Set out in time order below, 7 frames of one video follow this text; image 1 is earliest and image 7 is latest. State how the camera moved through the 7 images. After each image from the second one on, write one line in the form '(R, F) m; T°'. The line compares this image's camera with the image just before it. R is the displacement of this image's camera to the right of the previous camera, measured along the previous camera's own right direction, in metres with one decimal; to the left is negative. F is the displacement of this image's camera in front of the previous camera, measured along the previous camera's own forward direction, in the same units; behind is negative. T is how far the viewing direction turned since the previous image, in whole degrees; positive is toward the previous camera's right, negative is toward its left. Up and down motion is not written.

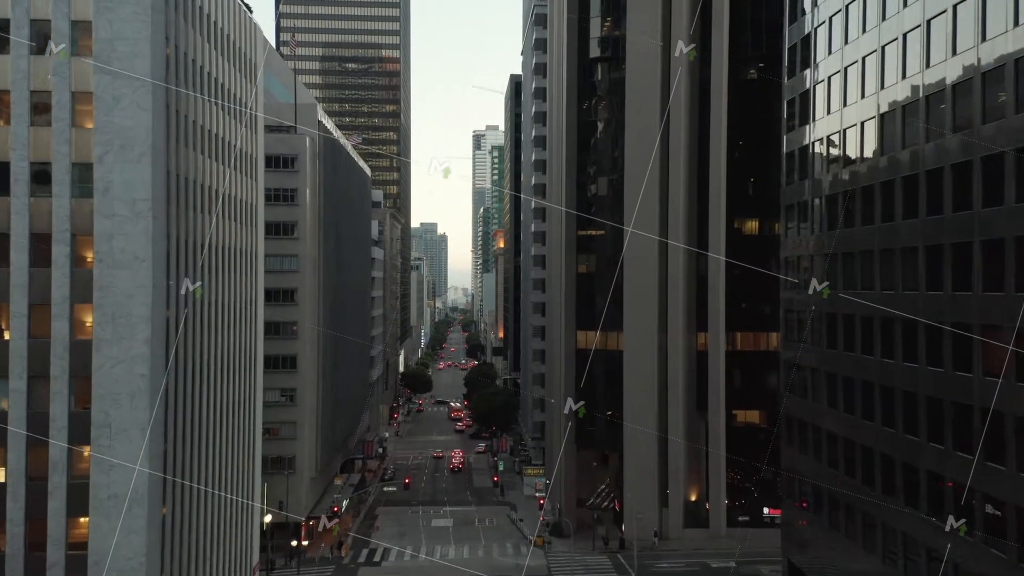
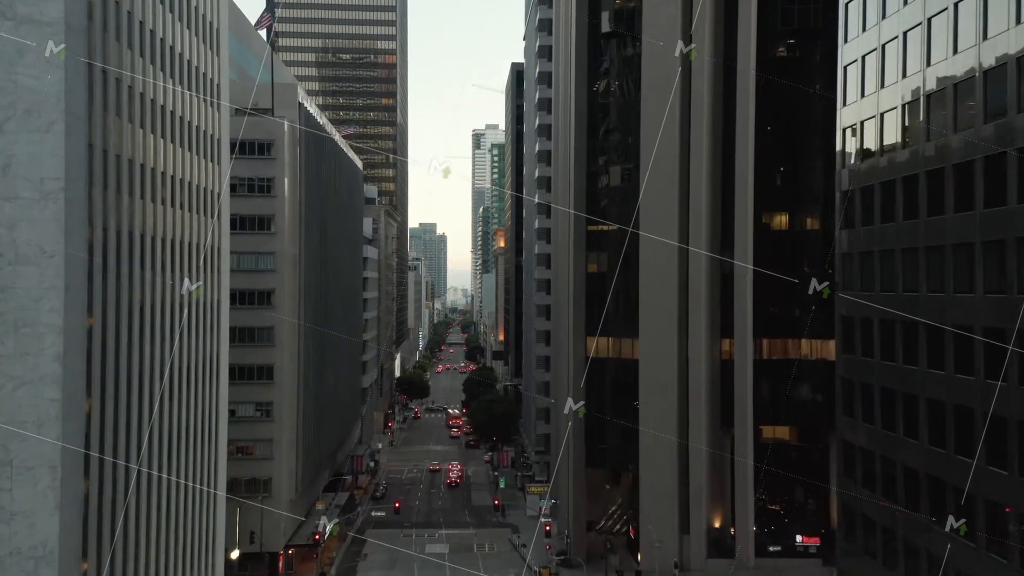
(-0.1, +4.0) m; 0°
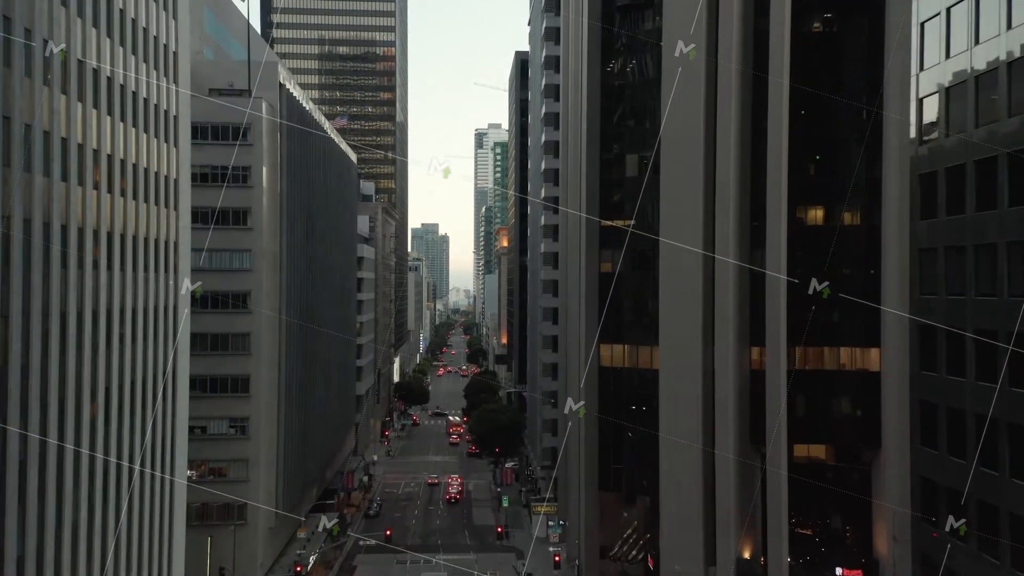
(-0.1, +3.6) m; 0°
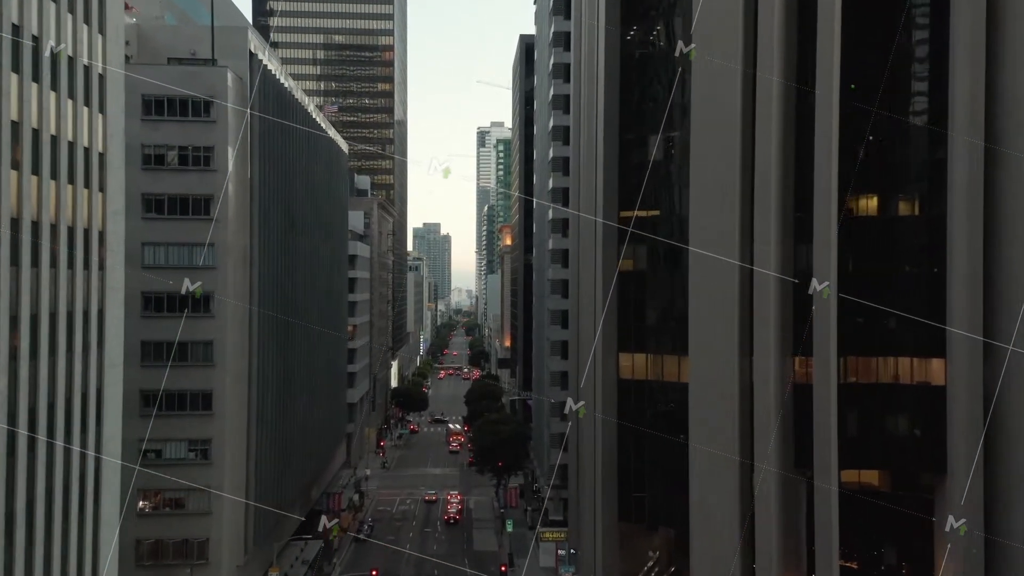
(-0.1, +4.2) m; 0°
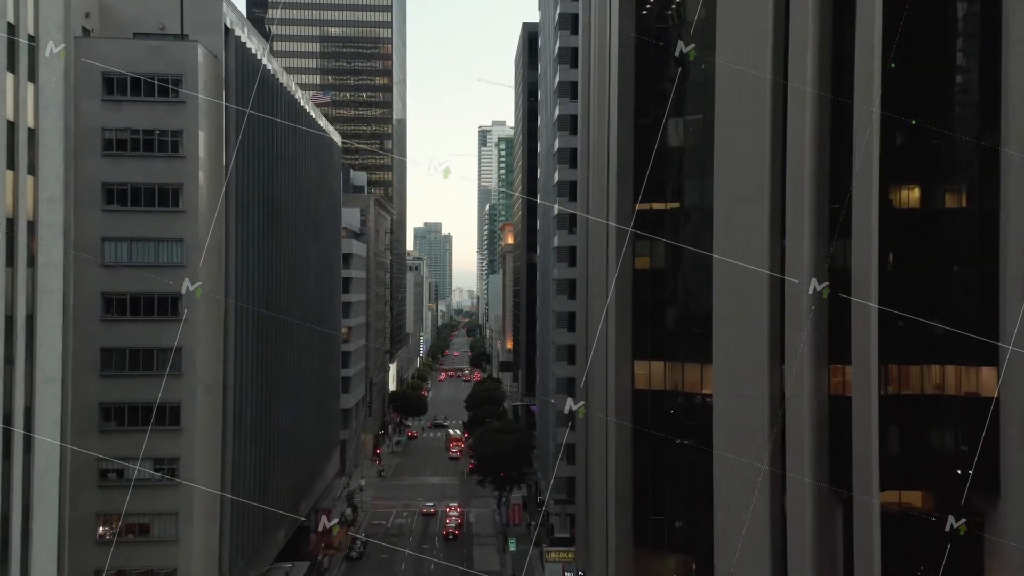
(0.0, +2.7) m; 0°
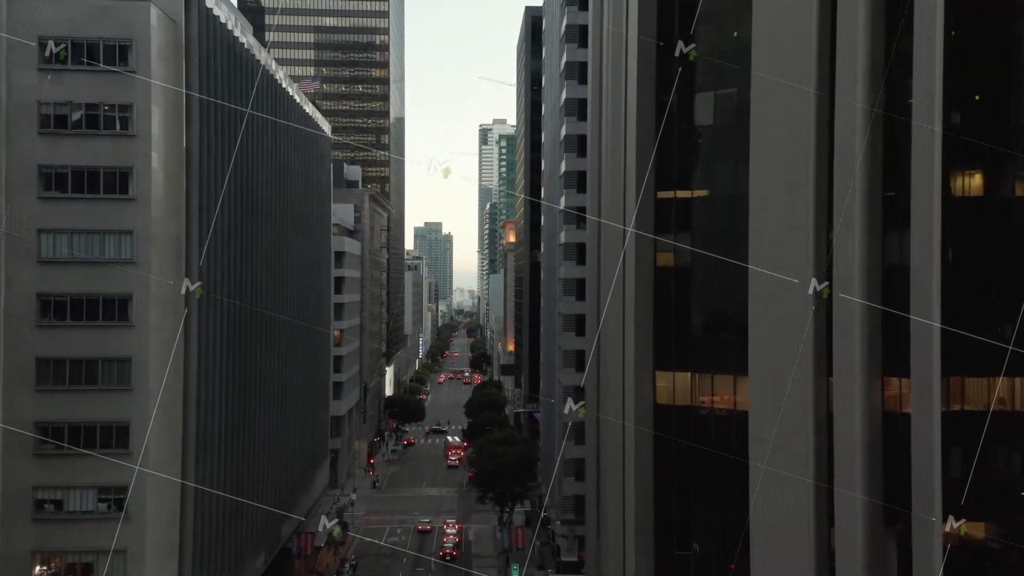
(-0.1, +3.2) m; 0°
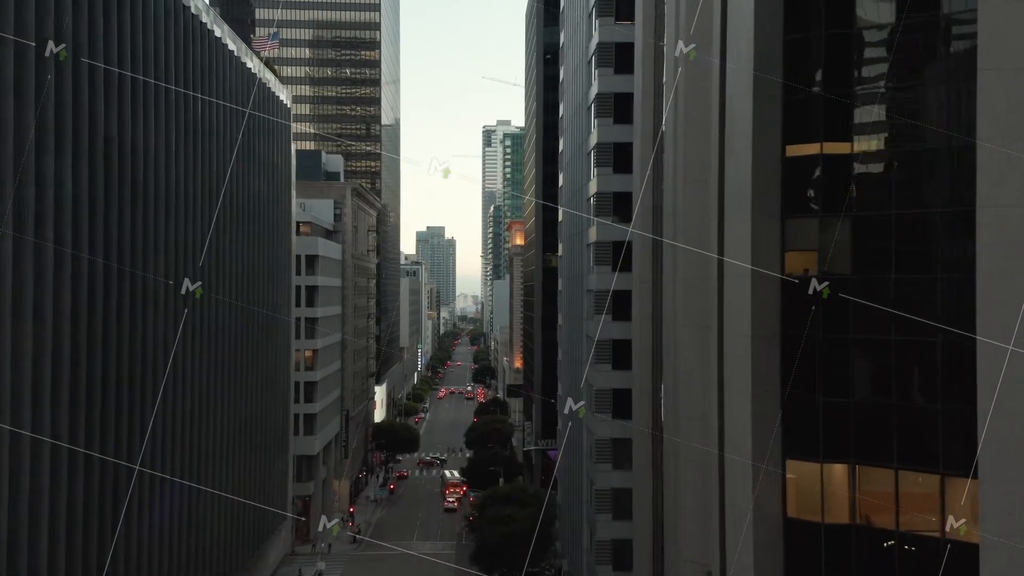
(-0.2, +9.4) m; 0°
